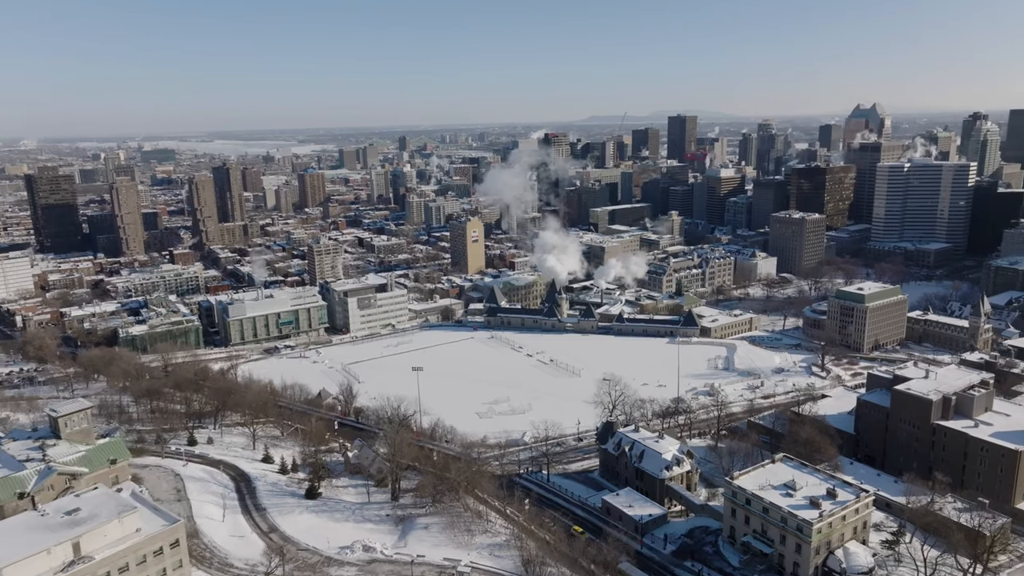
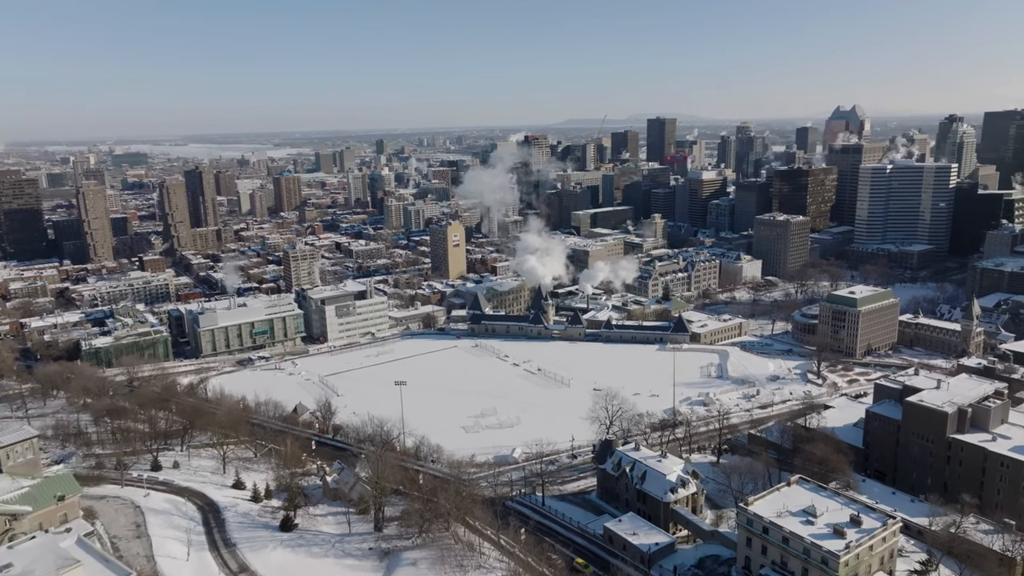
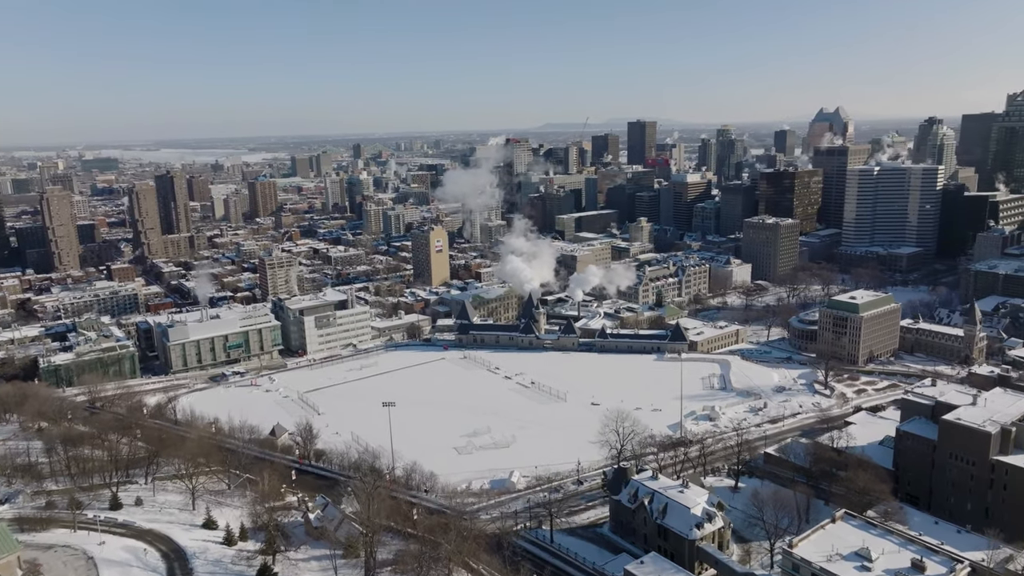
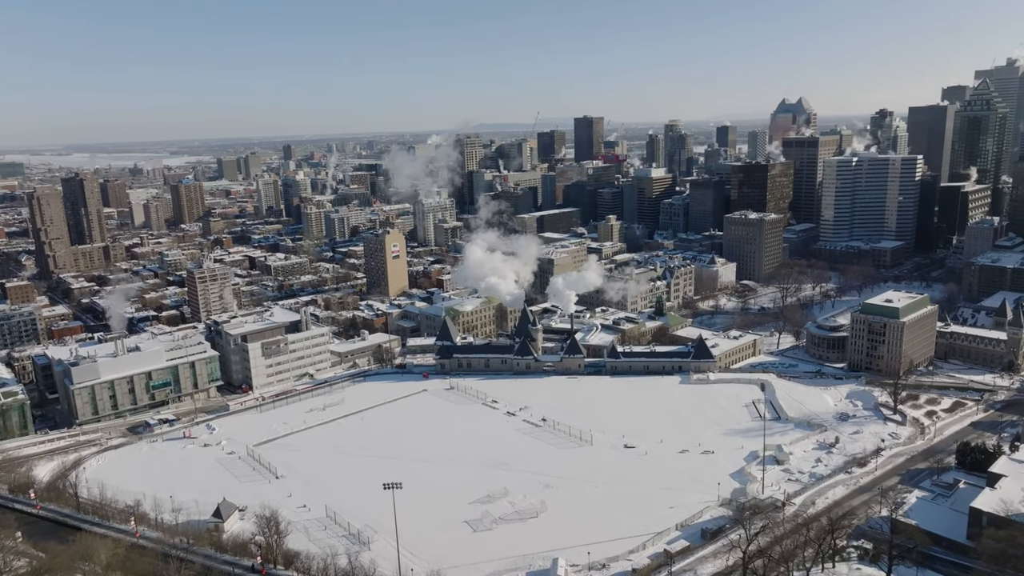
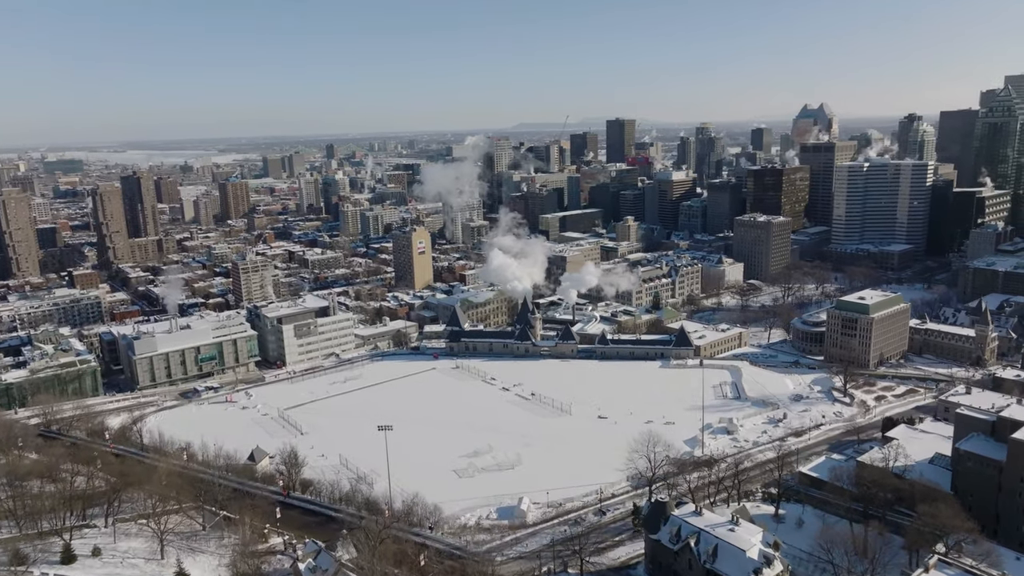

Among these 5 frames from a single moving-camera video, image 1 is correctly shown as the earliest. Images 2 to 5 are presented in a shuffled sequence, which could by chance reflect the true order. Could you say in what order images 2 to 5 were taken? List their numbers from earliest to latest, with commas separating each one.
2, 3, 5, 4
